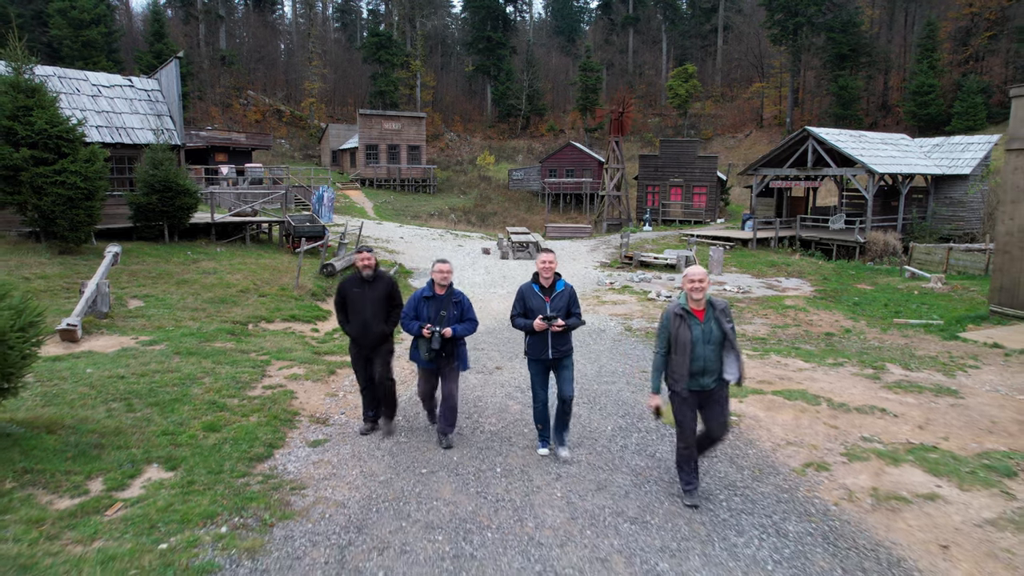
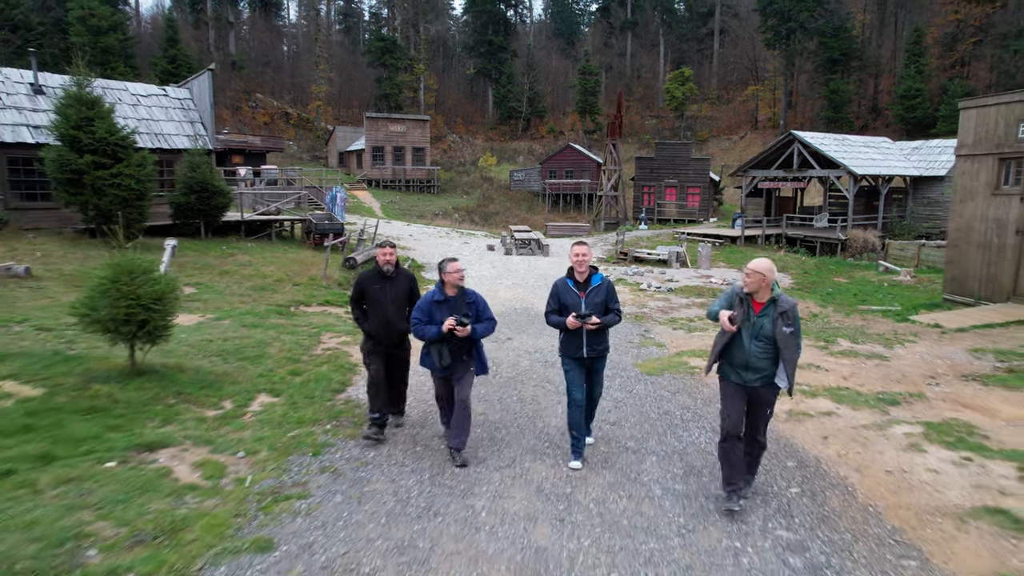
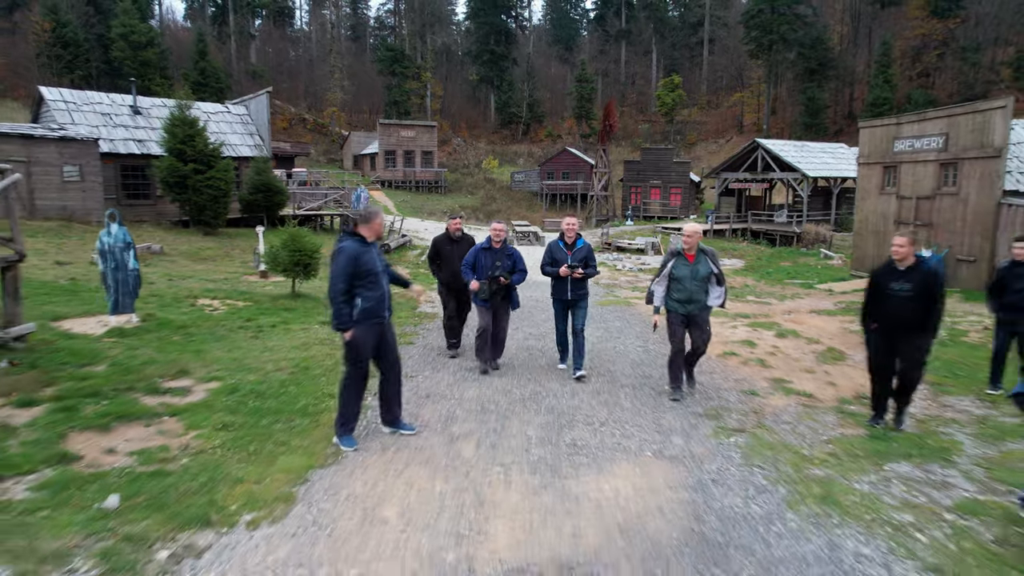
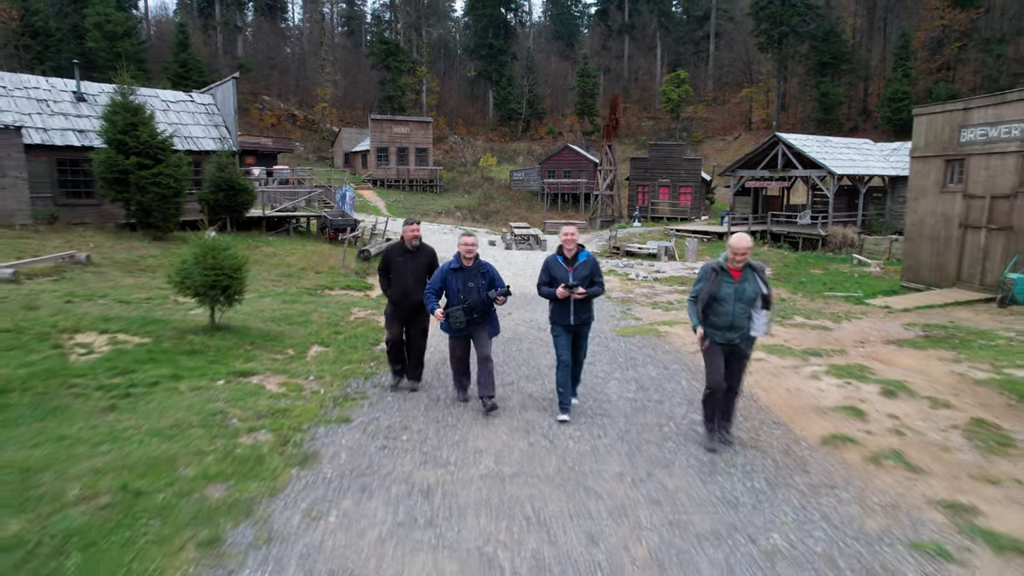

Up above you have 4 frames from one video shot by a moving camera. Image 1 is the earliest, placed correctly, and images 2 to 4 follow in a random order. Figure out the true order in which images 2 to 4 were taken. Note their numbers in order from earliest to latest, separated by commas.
2, 4, 3
